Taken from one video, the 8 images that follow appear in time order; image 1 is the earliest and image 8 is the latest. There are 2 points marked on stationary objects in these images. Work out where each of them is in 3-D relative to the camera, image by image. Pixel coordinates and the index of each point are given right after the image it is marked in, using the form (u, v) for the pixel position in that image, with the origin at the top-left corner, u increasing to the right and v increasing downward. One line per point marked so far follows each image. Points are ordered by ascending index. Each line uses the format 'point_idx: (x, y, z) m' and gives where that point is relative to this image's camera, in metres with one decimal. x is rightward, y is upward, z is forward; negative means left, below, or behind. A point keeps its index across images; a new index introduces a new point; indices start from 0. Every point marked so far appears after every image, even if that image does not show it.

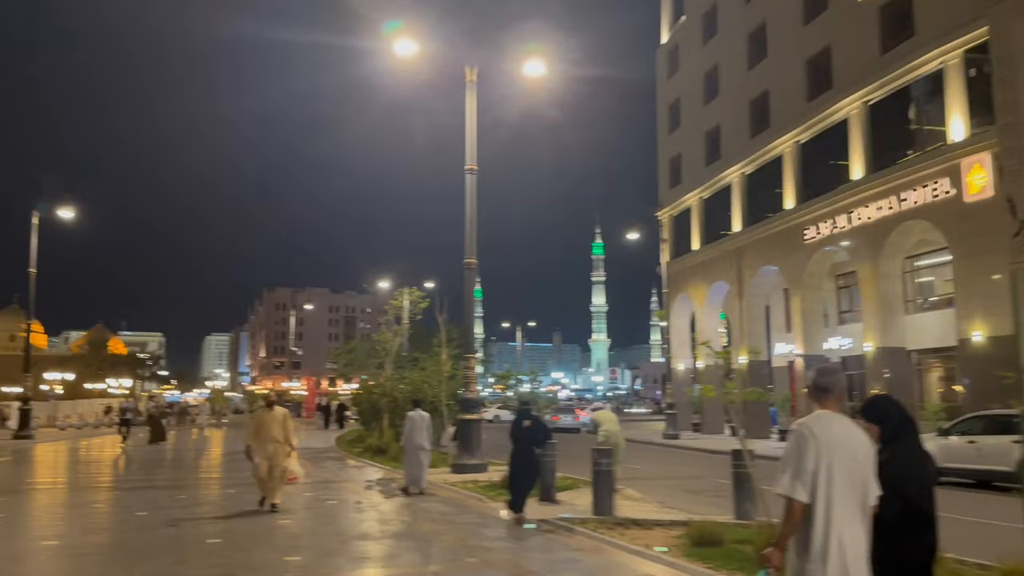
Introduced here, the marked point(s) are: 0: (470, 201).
0: (-0.9, +1.9, +17.2) m
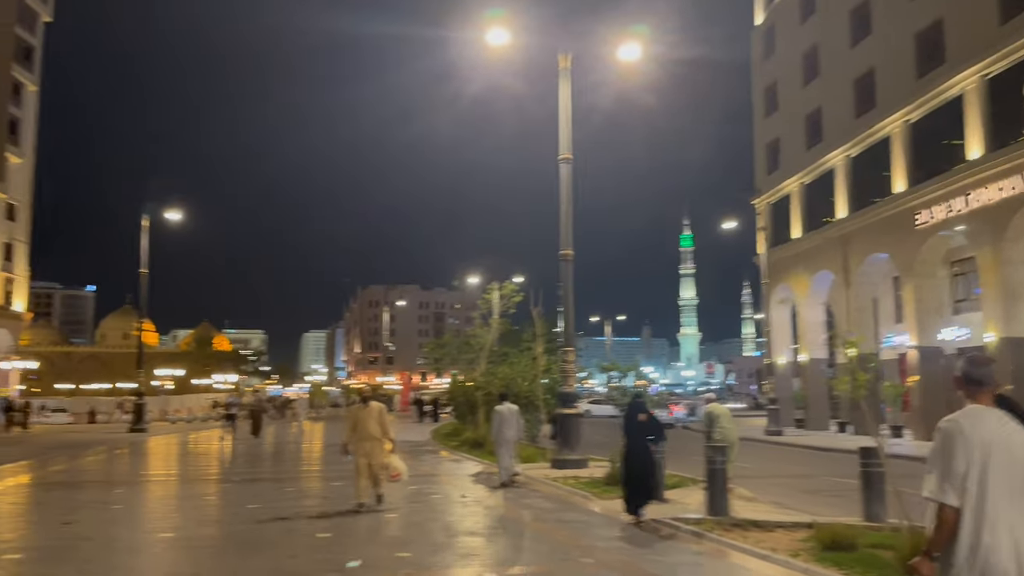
0: (+1.2, +2.1, +16.8) m
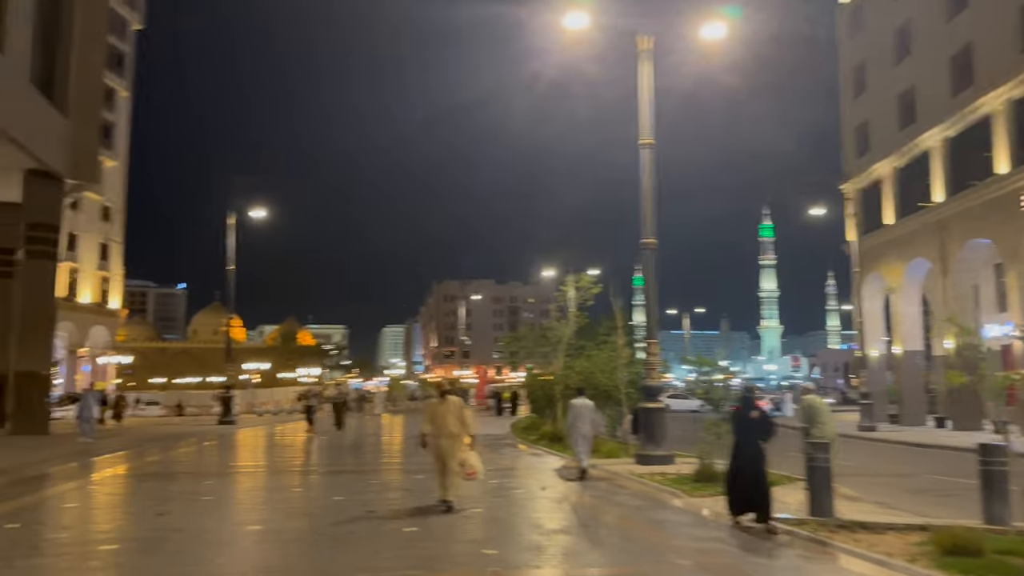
0: (+2.8, +2.3, +16.3) m
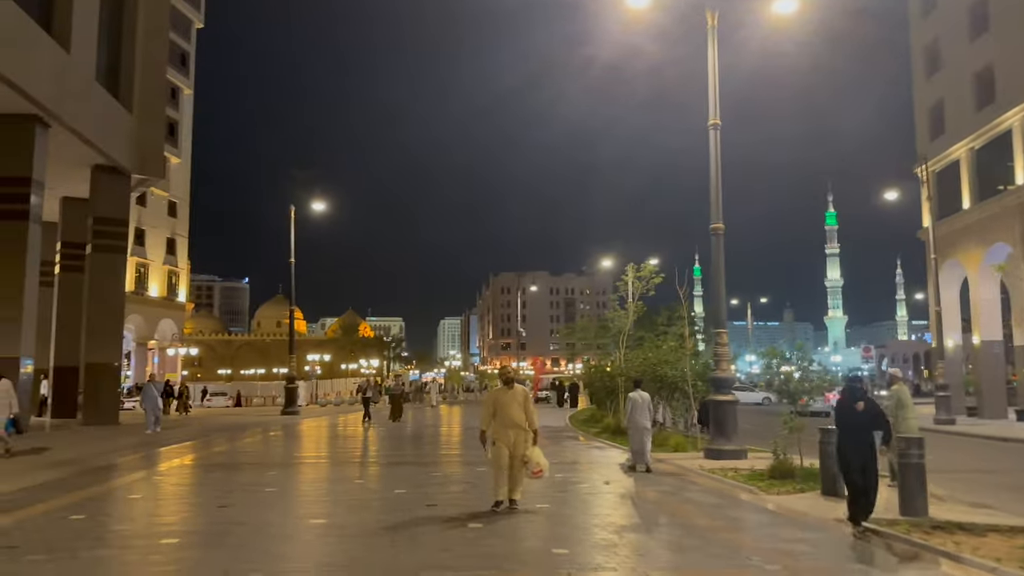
0: (+4.0, +2.5, +15.6) m
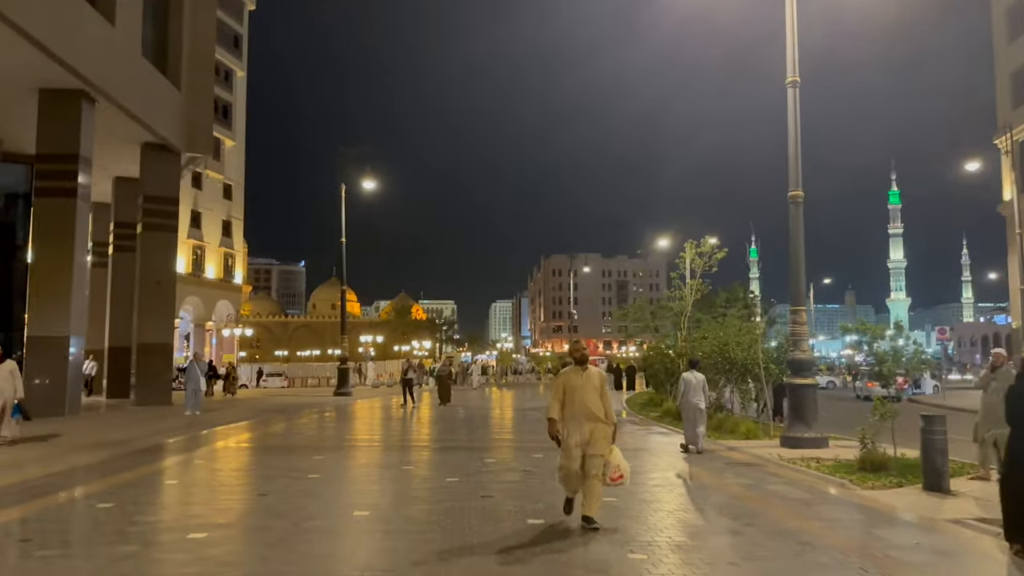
0: (+5.1, +3.0, +14.2) m
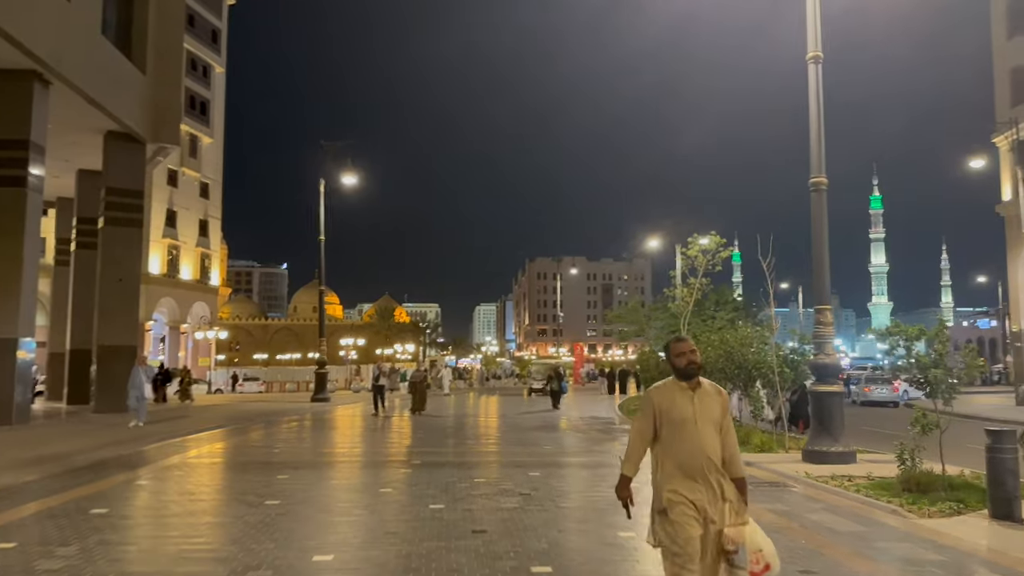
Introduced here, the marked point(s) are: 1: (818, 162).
0: (+4.9, +3.1, +12.8) m
1: (+4.9, +2.0, +12.8) m
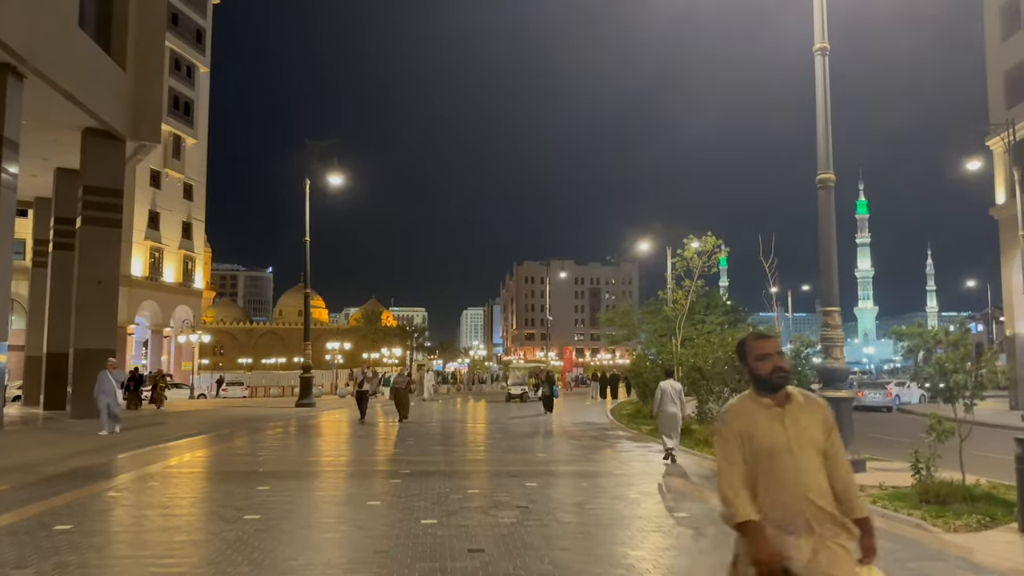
0: (+4.9, +3.0, +12.4) m
1: (+4.9, +2.0, +12.3) m
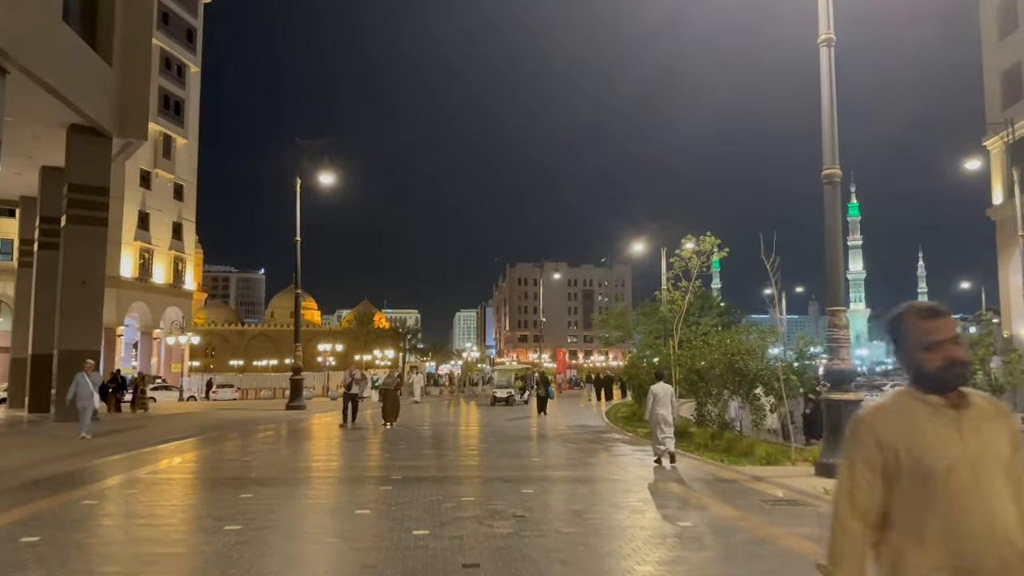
0: (+4.8, +3.1, +12.0) m
1: (+4.8, +2.0, +11.9) m
